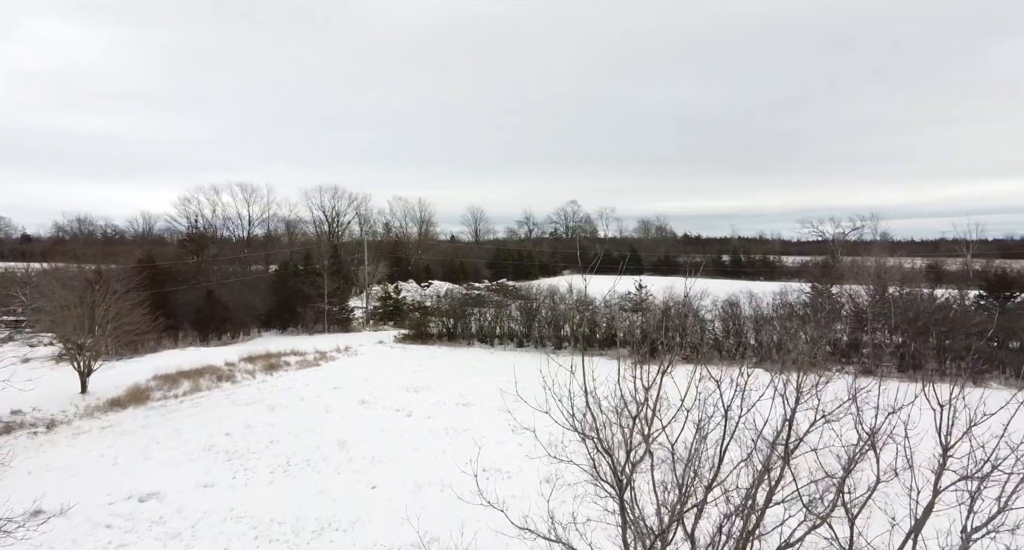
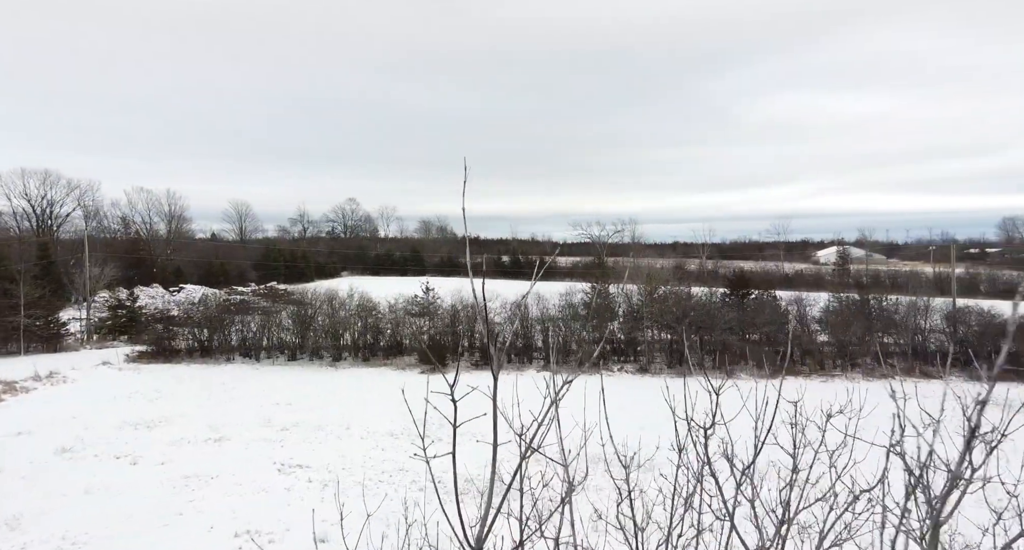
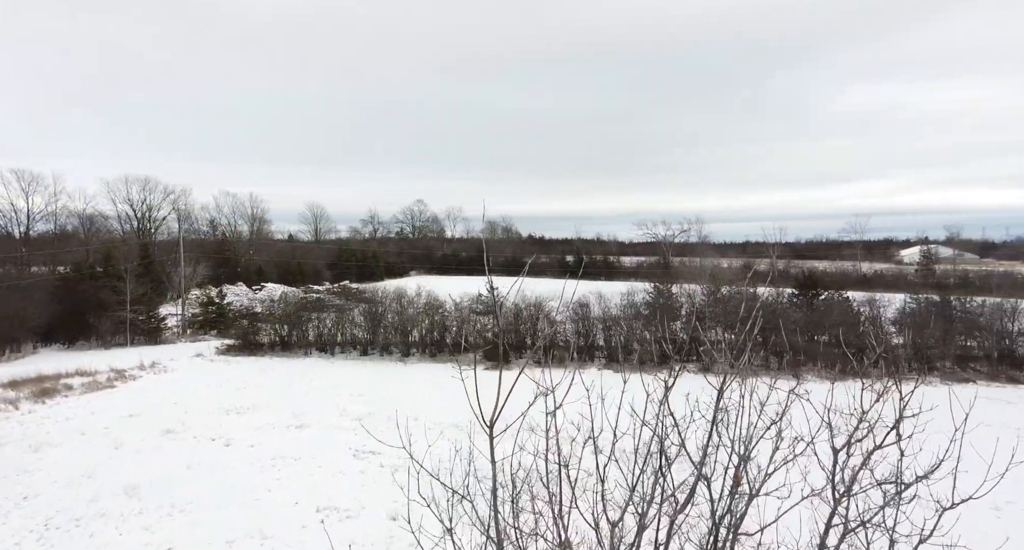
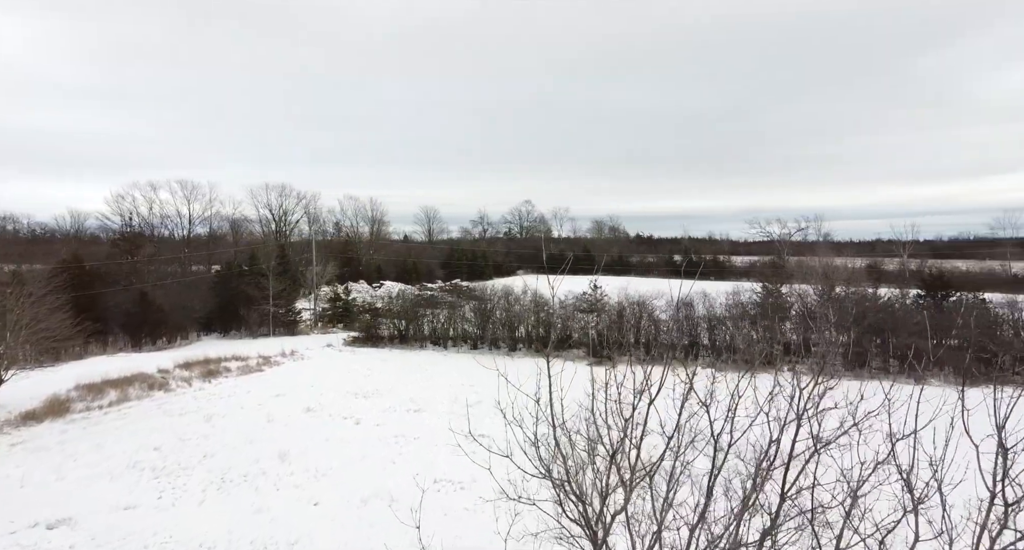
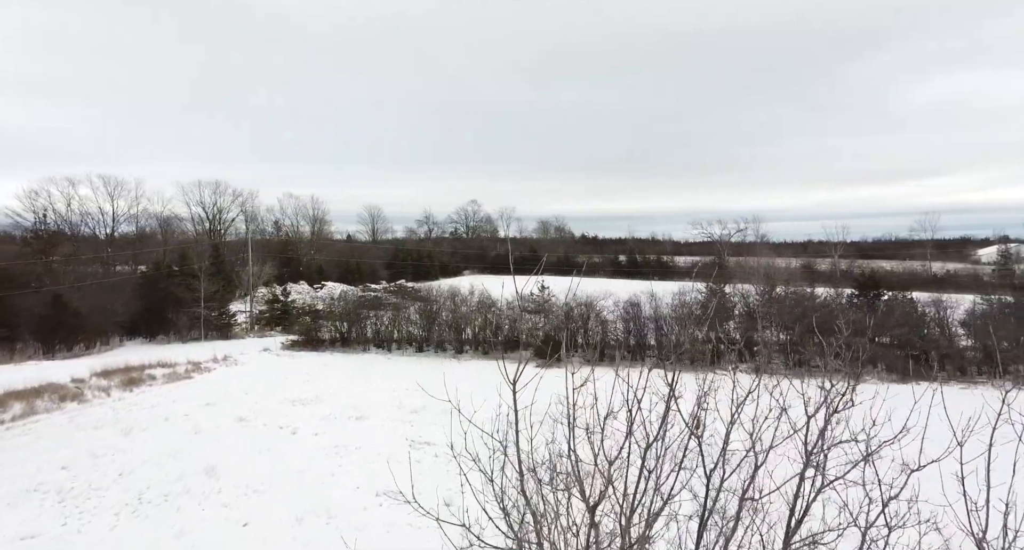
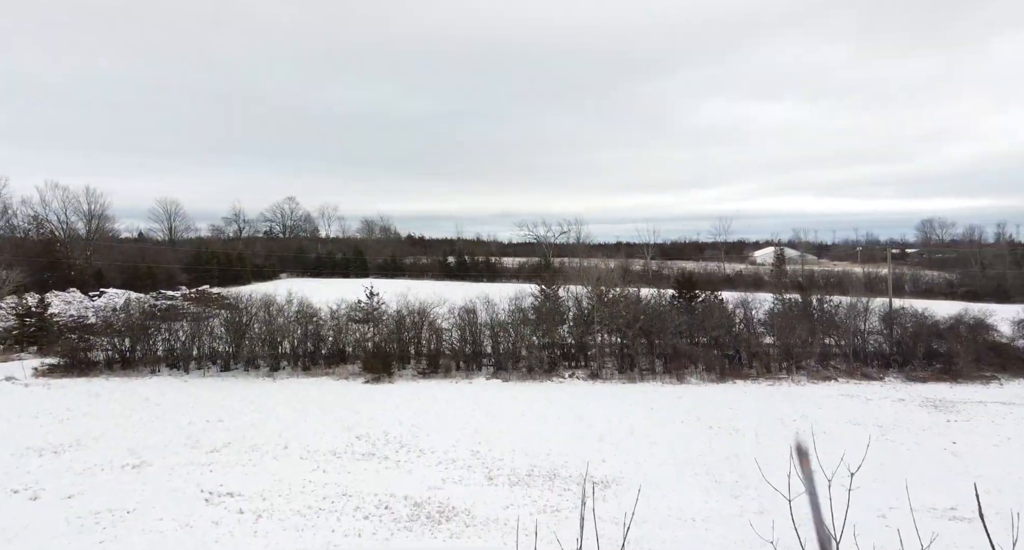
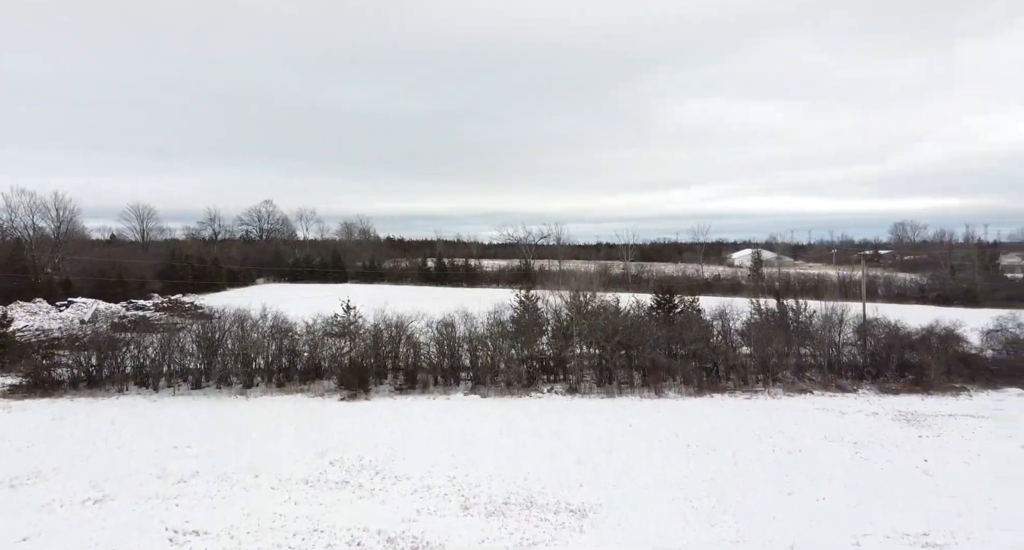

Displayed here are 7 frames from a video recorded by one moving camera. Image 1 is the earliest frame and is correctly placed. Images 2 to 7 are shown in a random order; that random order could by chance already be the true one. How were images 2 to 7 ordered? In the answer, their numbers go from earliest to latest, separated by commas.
4, 5, 3, 2, 6, 7
